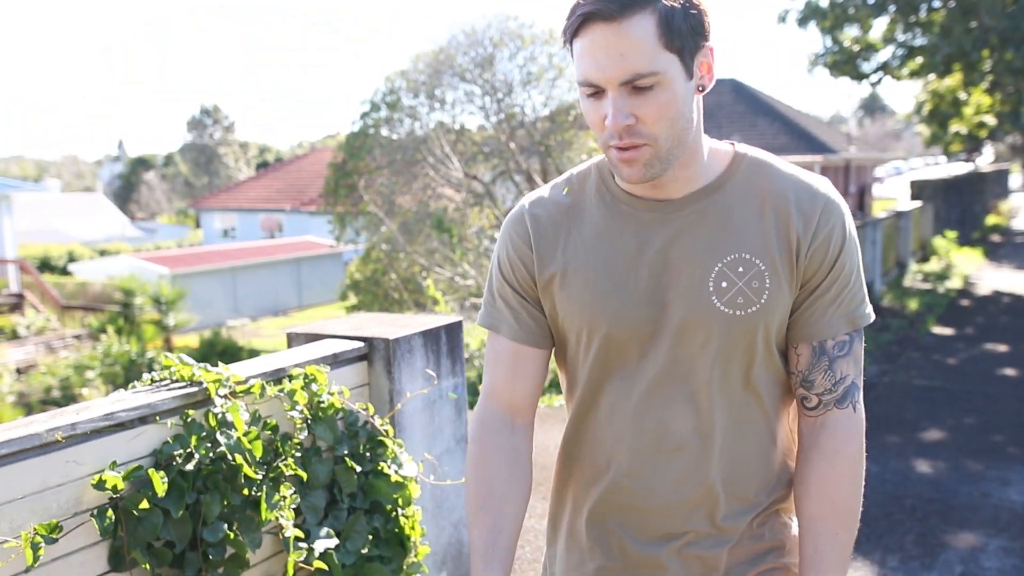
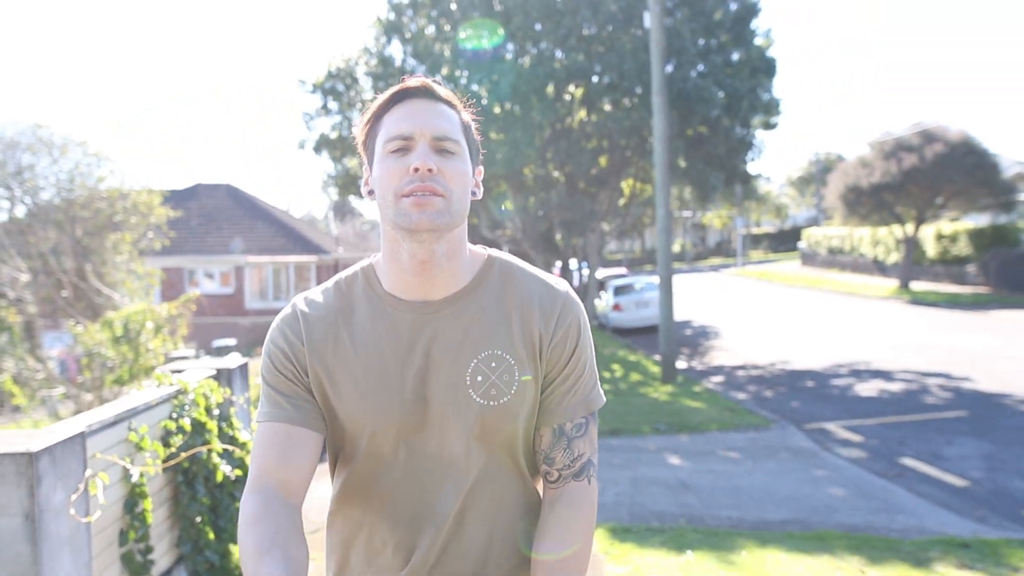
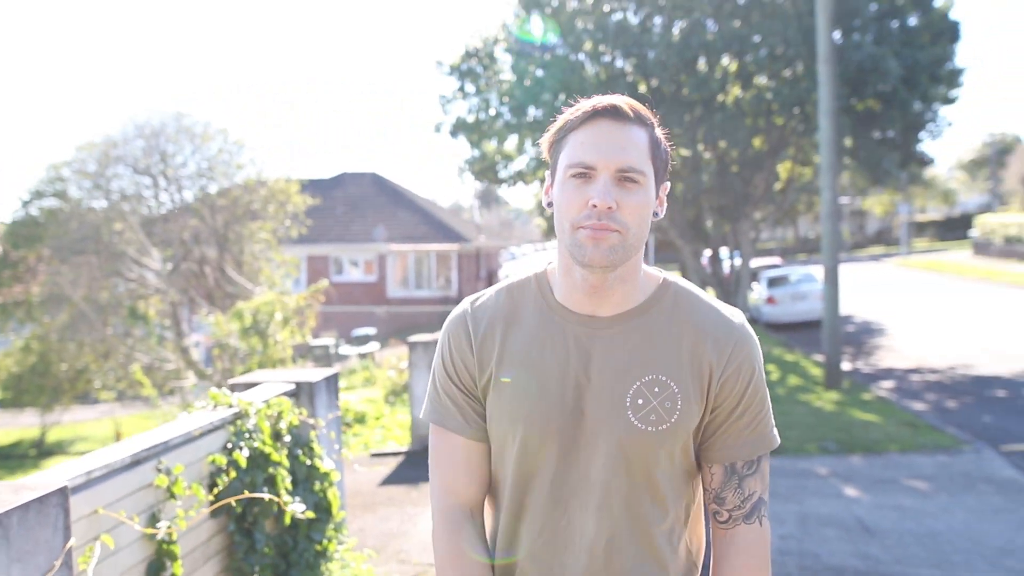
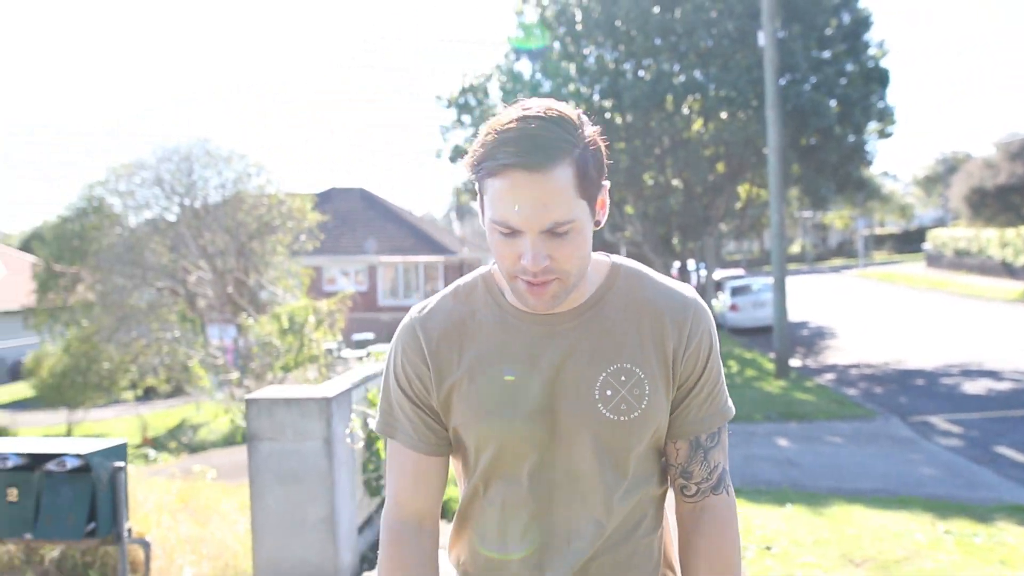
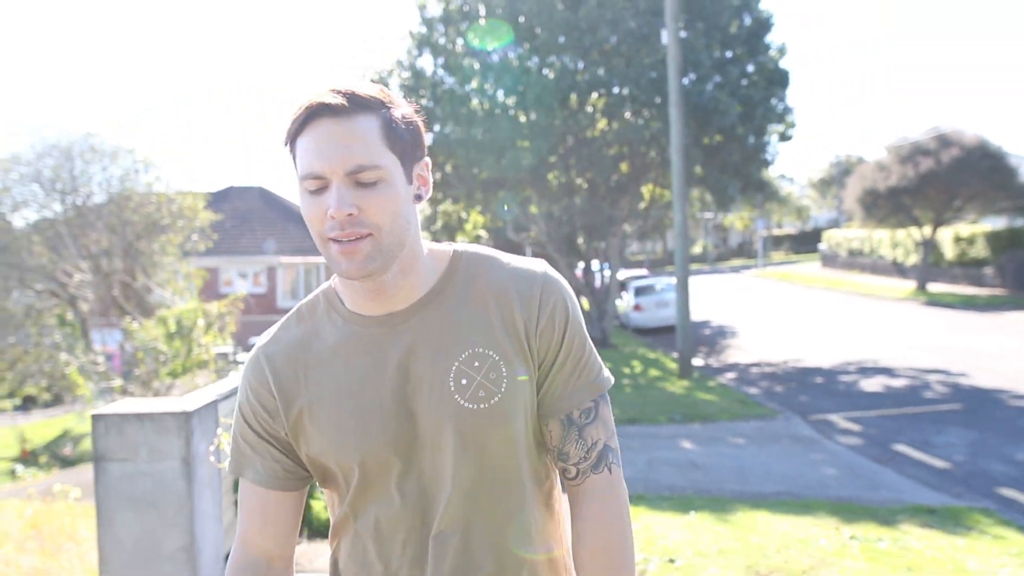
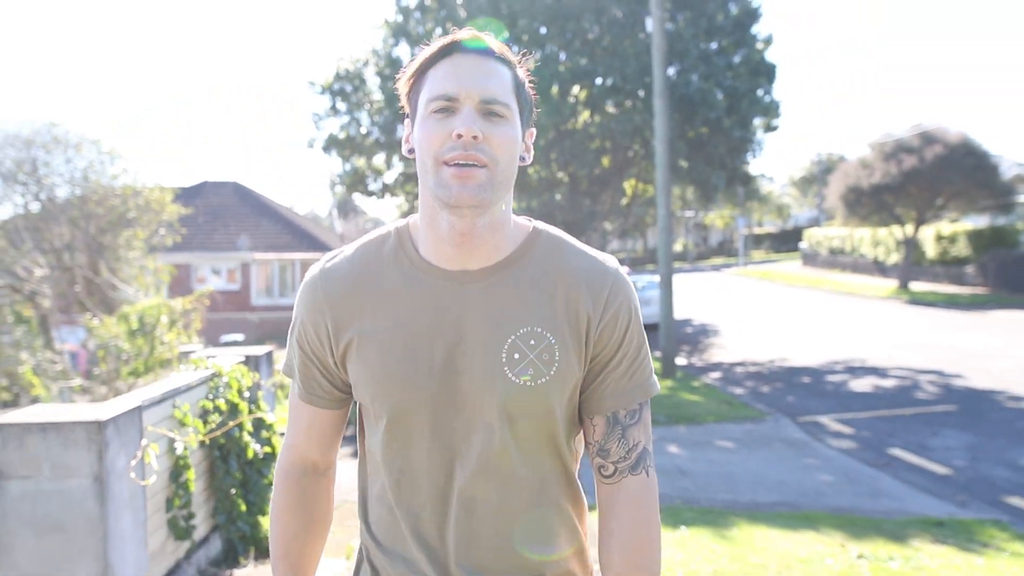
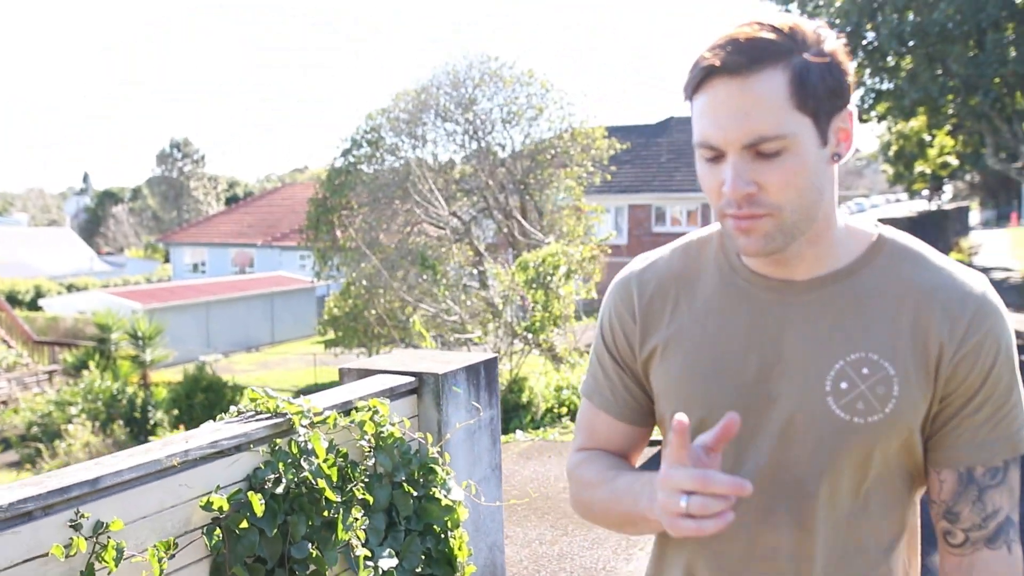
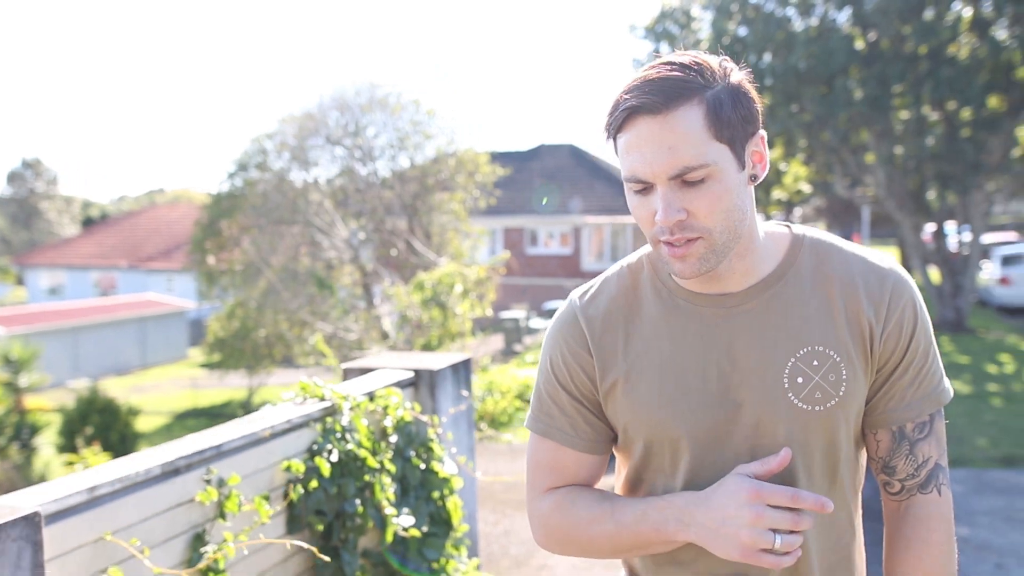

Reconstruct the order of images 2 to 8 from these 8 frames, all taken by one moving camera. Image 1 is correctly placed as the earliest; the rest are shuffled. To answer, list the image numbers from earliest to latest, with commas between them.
7, 8, 3, 2, 6, 5, 4
